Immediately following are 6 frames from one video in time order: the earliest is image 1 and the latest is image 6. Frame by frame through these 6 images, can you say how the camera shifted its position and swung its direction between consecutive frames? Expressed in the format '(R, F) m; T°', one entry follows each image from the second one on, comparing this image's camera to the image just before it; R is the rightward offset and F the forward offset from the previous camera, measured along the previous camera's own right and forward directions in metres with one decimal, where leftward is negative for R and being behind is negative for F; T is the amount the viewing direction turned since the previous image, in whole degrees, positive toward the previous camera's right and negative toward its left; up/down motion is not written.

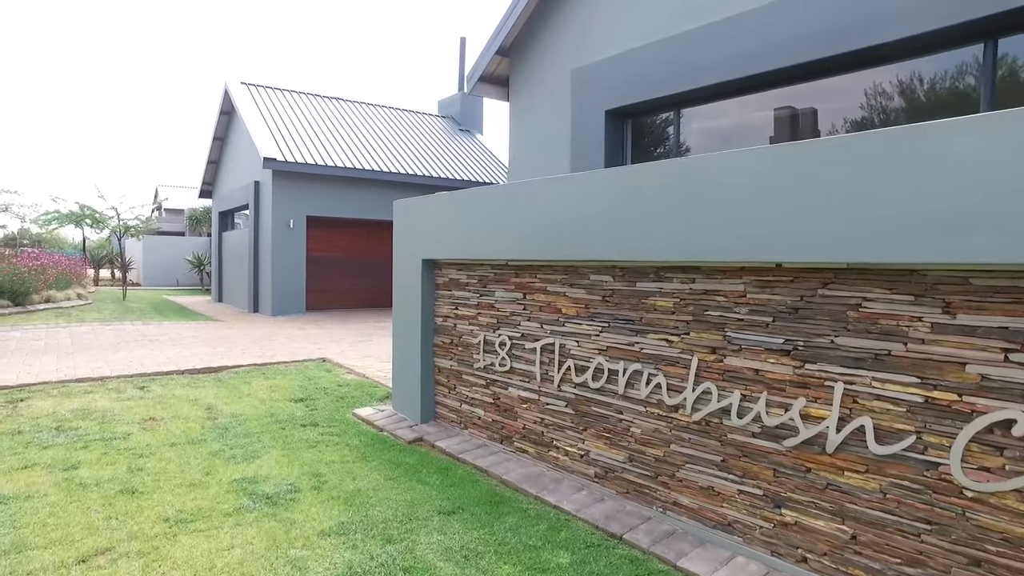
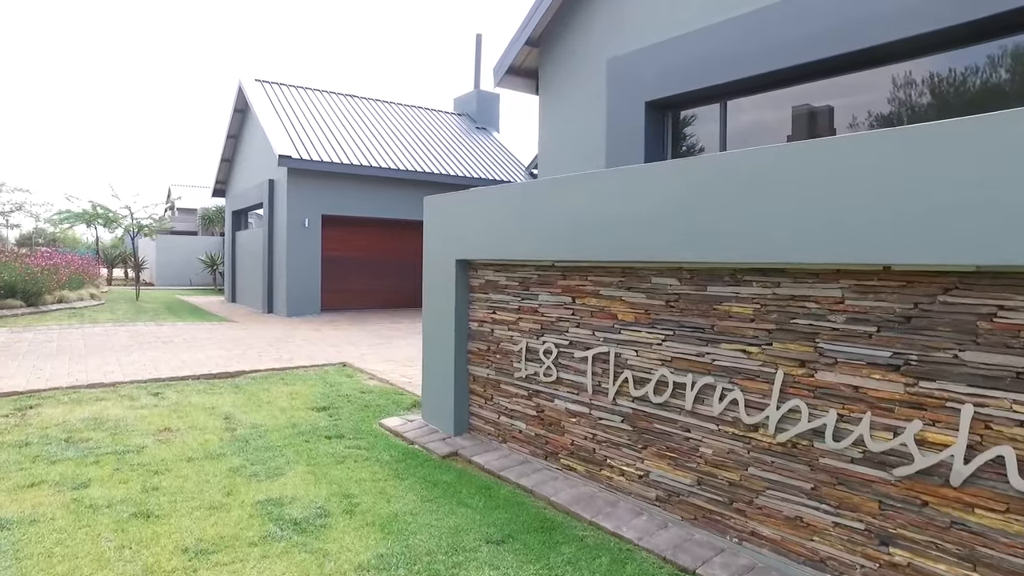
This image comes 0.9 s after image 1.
(-0.2, +0.4) m; -1°
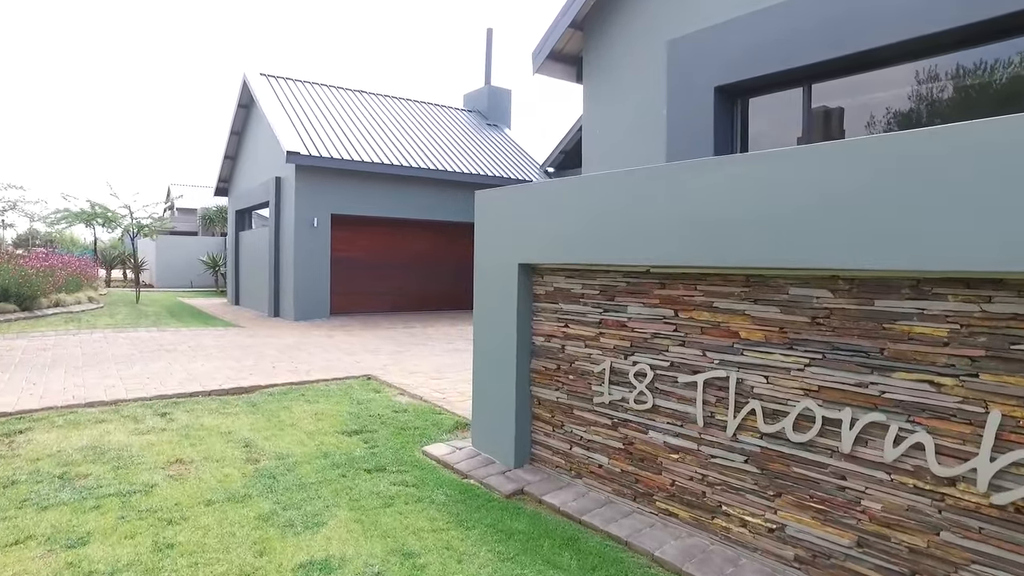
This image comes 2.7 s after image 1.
(-0.5, +0.7) m; 0°
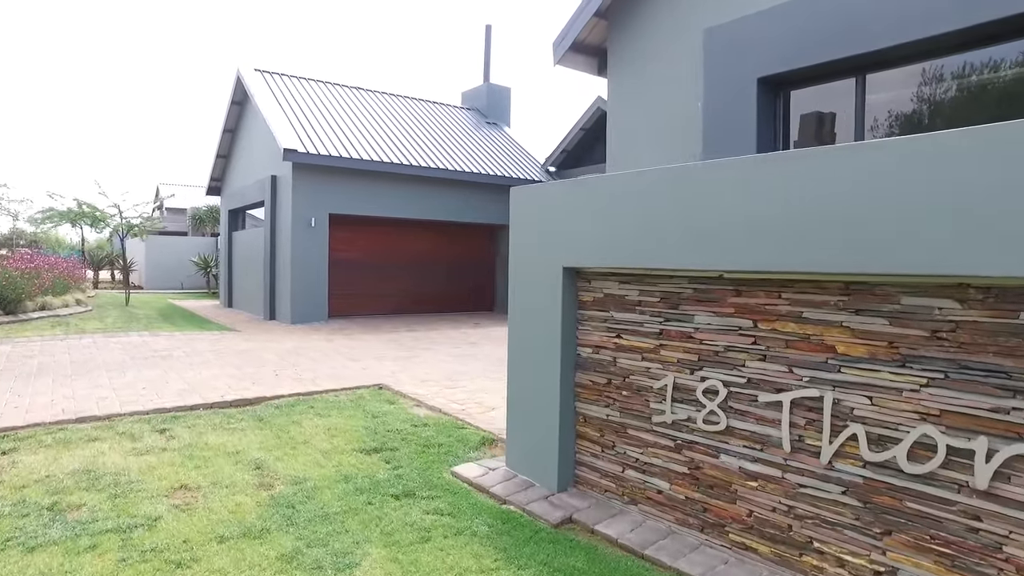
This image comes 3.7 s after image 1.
(-0.3, +0.4) m; +1°
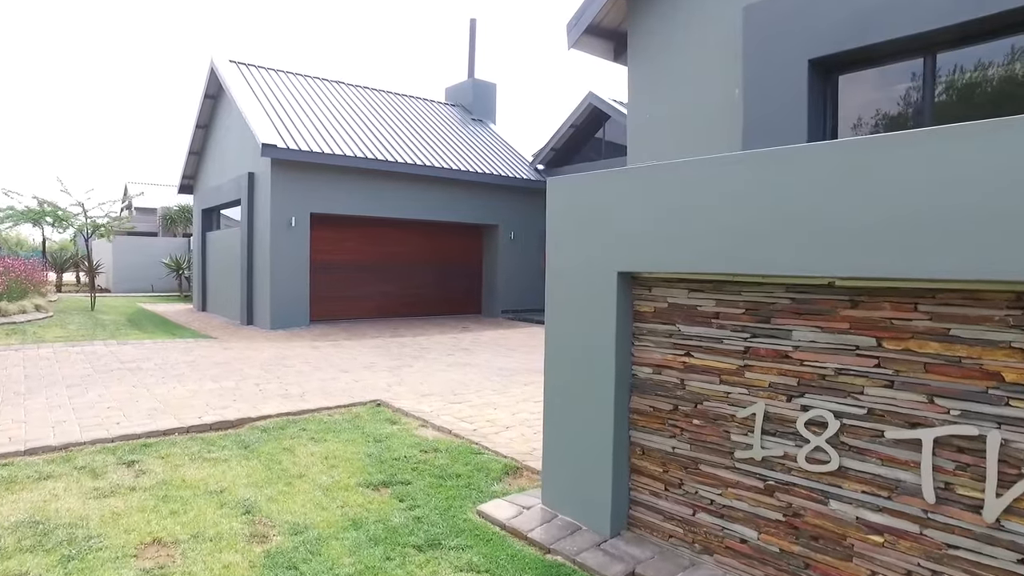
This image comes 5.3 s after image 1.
(-0.3, +0.6) m; +2°
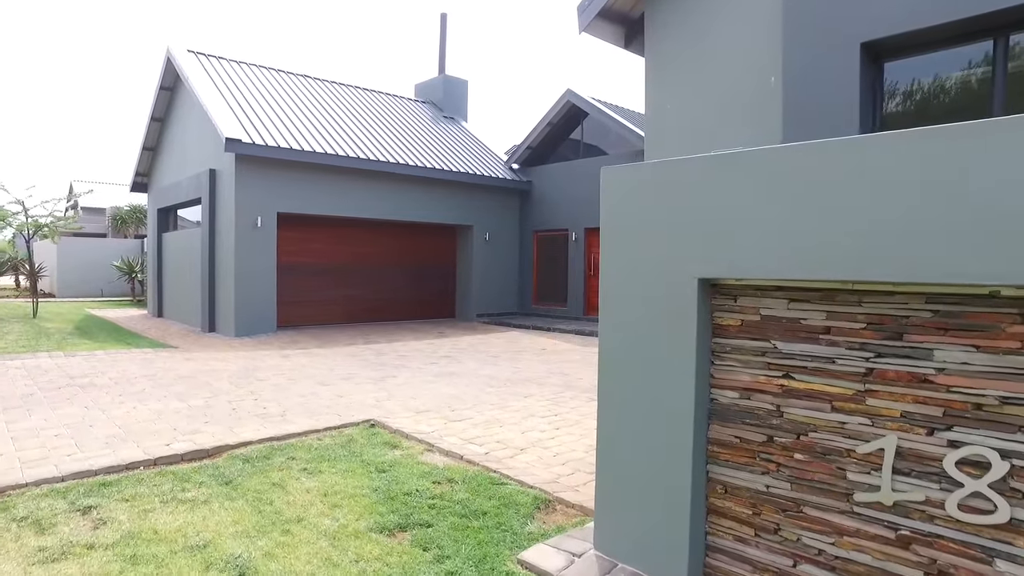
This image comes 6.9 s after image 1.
(-0.4, +0.6) m; +4°
